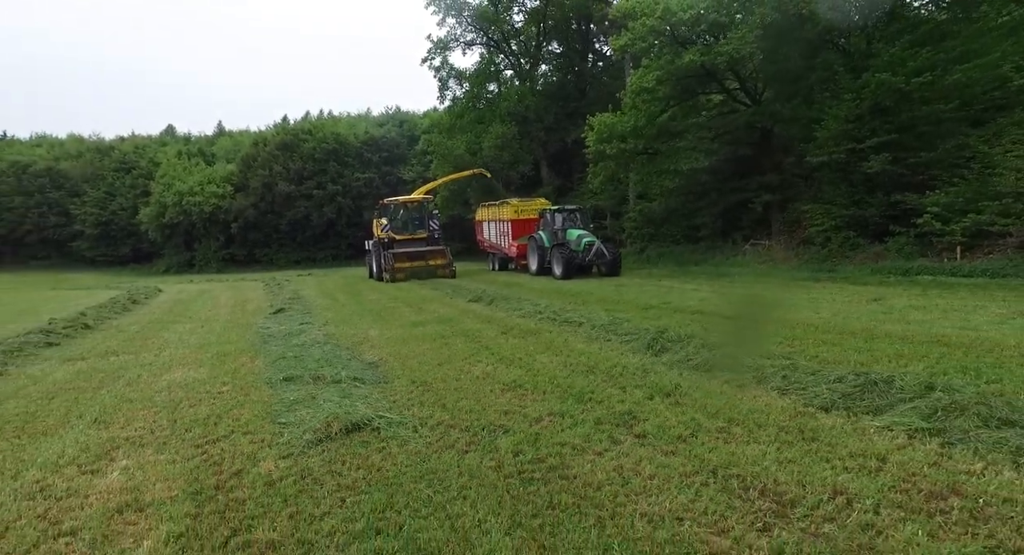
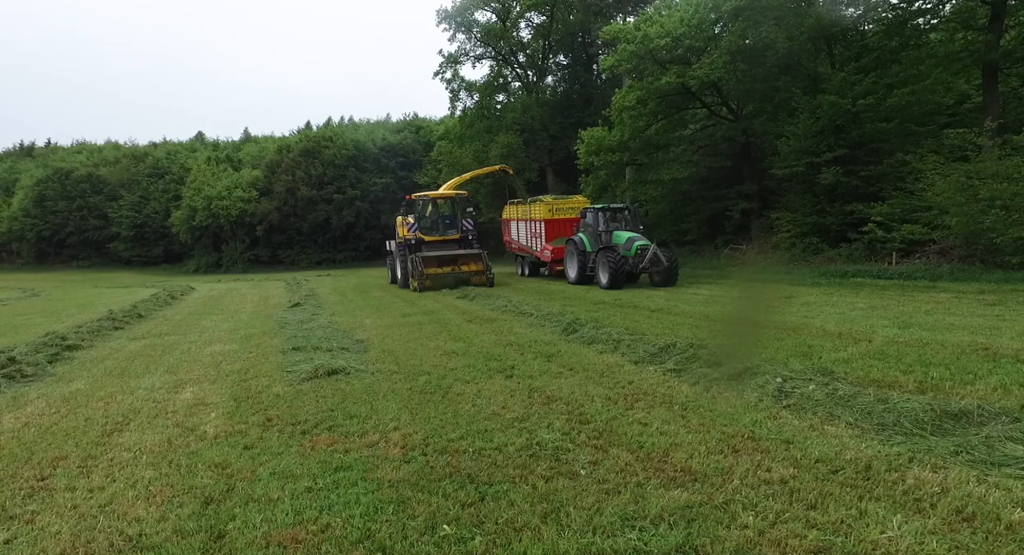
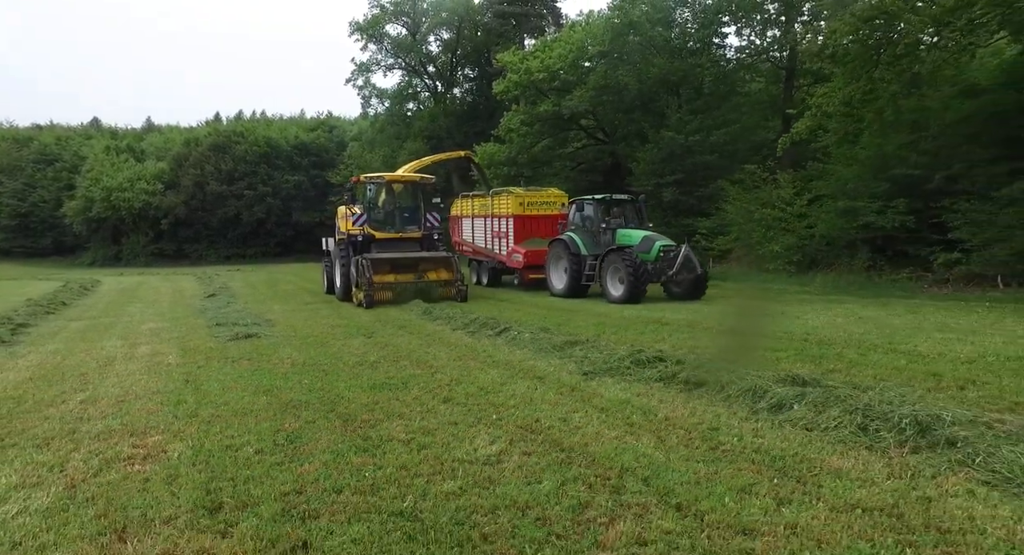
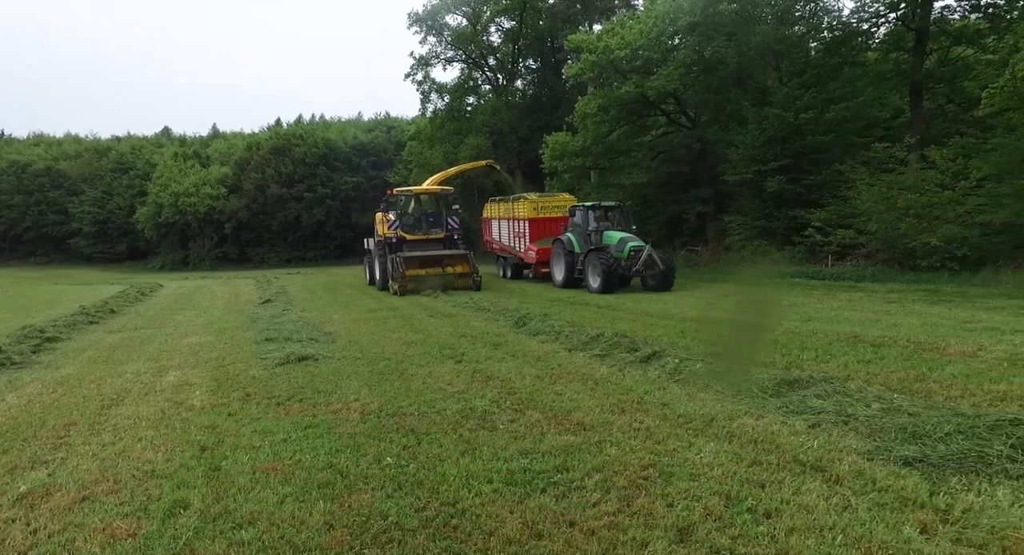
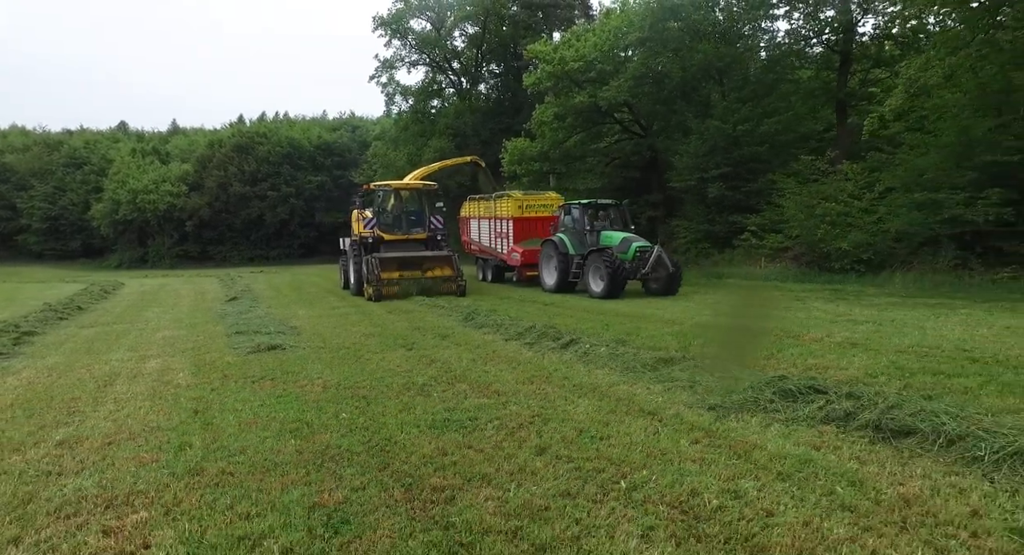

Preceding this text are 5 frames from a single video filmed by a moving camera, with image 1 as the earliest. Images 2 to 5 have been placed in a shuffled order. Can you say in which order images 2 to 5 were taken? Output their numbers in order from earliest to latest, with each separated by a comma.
2, 4, 5, 3
